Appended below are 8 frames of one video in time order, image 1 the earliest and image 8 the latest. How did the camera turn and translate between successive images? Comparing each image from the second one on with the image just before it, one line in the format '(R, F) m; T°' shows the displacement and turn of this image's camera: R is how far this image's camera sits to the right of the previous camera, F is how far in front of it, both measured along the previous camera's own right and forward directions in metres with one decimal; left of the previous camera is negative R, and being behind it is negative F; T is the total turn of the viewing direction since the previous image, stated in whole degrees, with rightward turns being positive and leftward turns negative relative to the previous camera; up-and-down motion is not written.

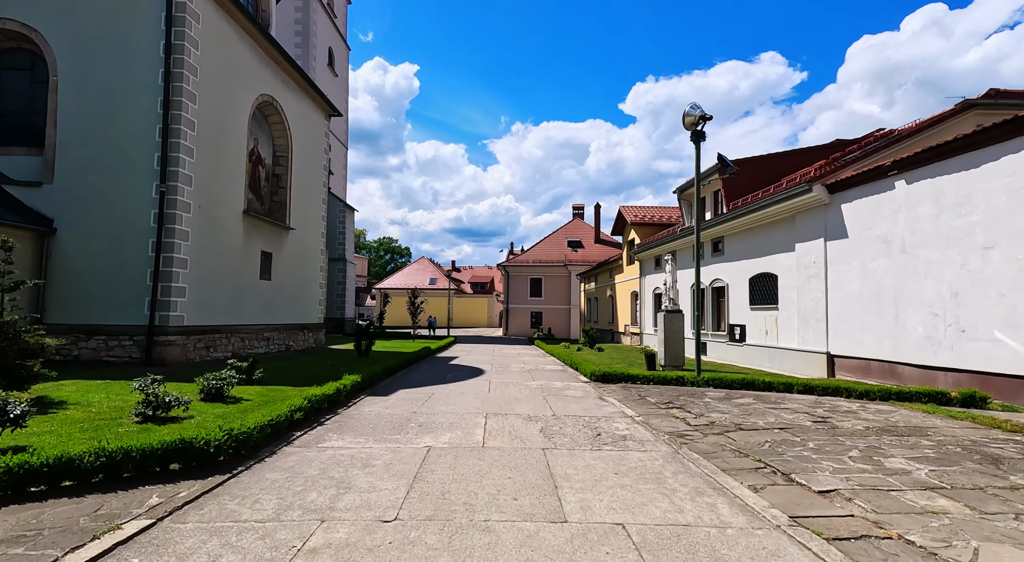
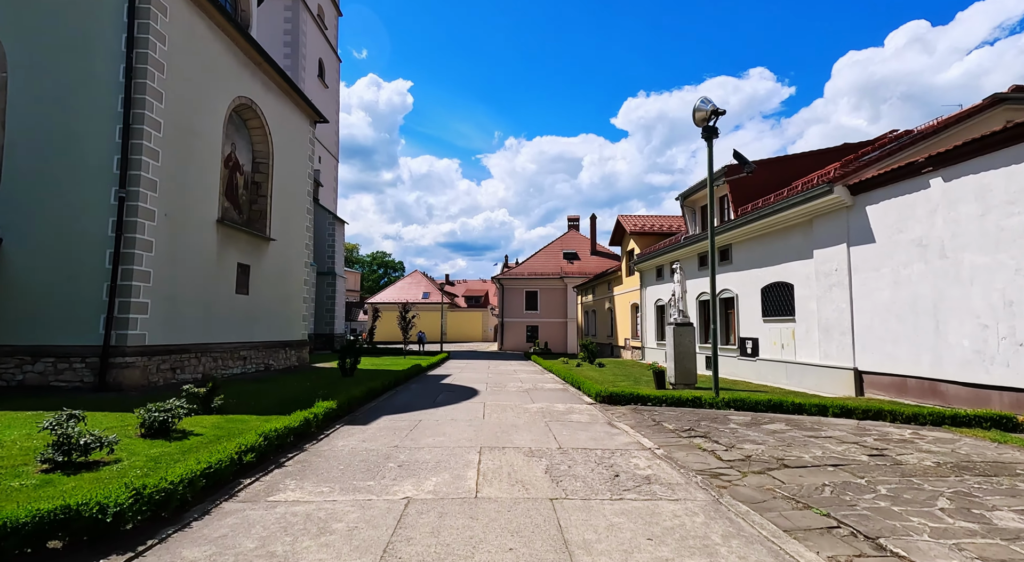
(0.0, +1.0) m; +1°
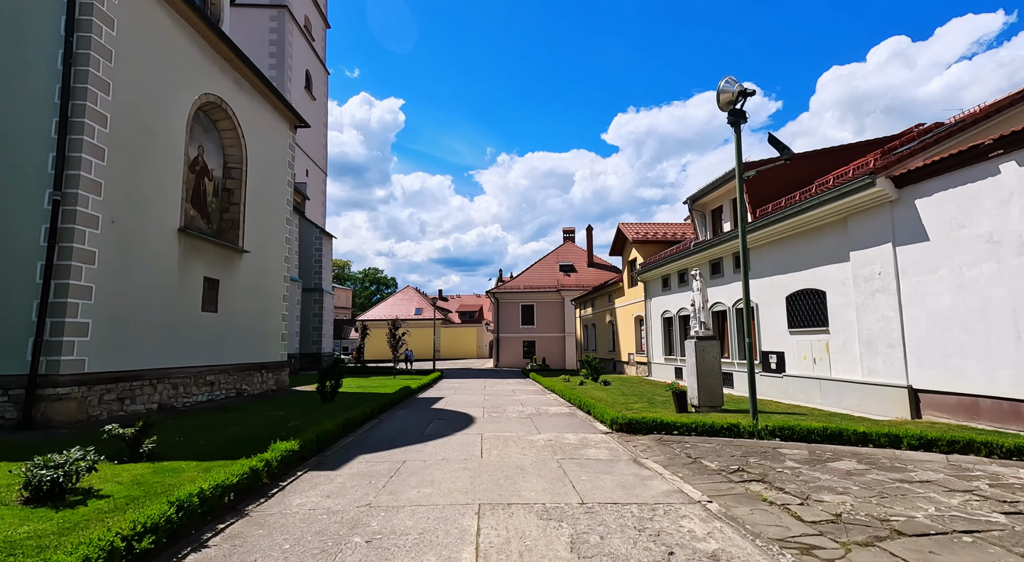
(-0.1, +1.4) m; +1°
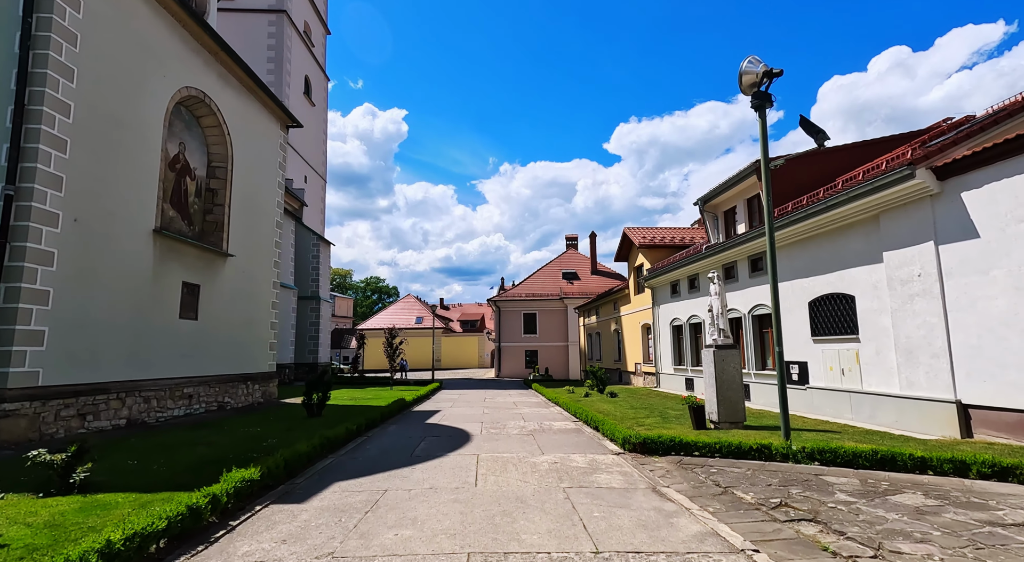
(0.0, +0.9) m; 0°
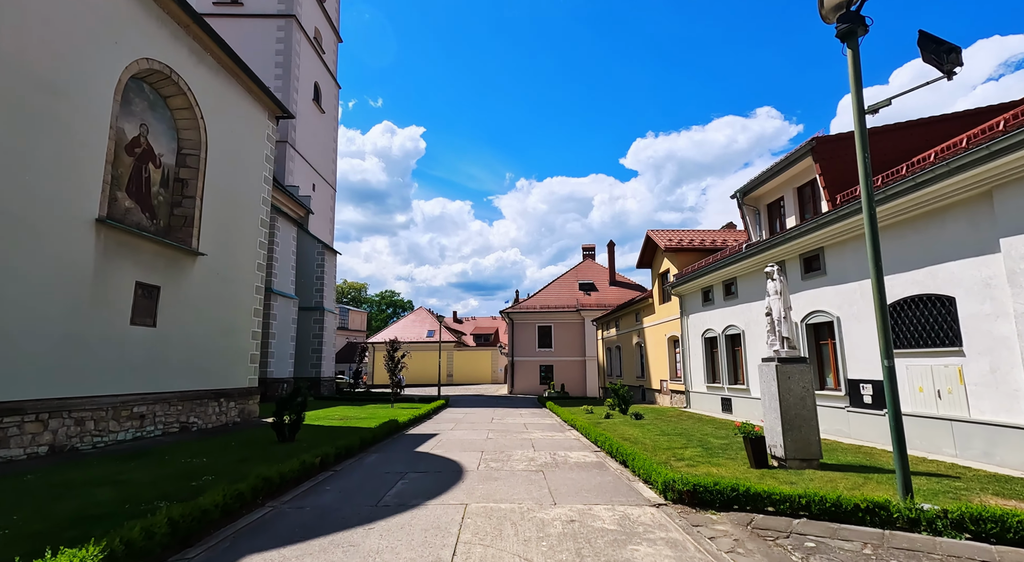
(+0.2, +2.0) m; -2°
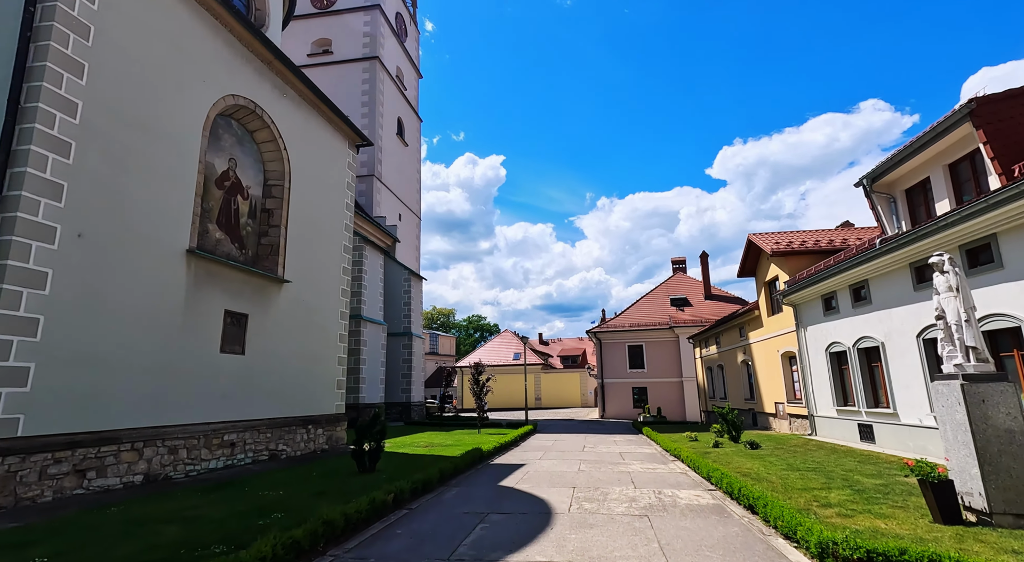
(0.0, +0.9) m; -9°
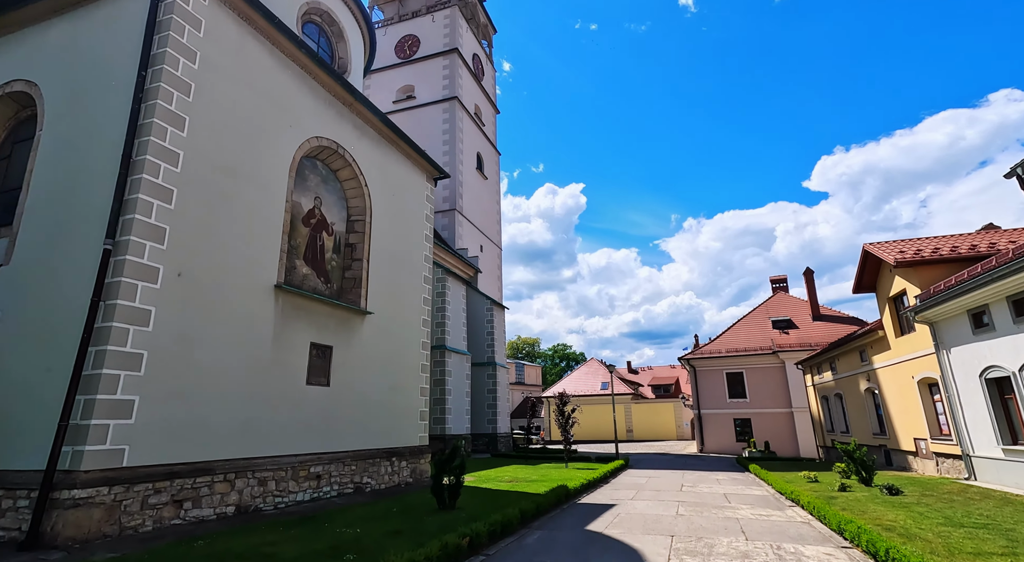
(0.0, +0.5) m; -9°
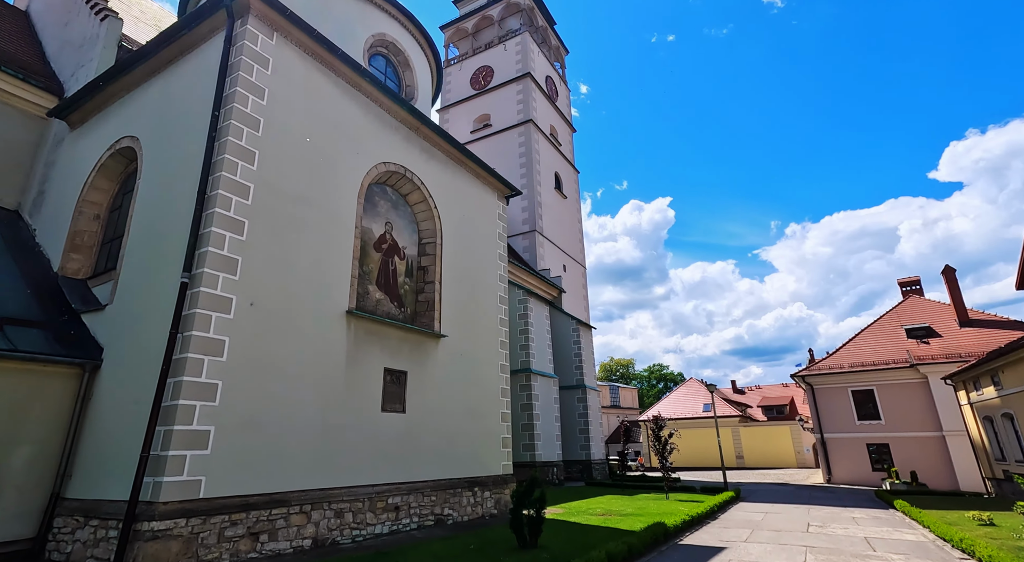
(+0.2, +0.9) m; -10°
